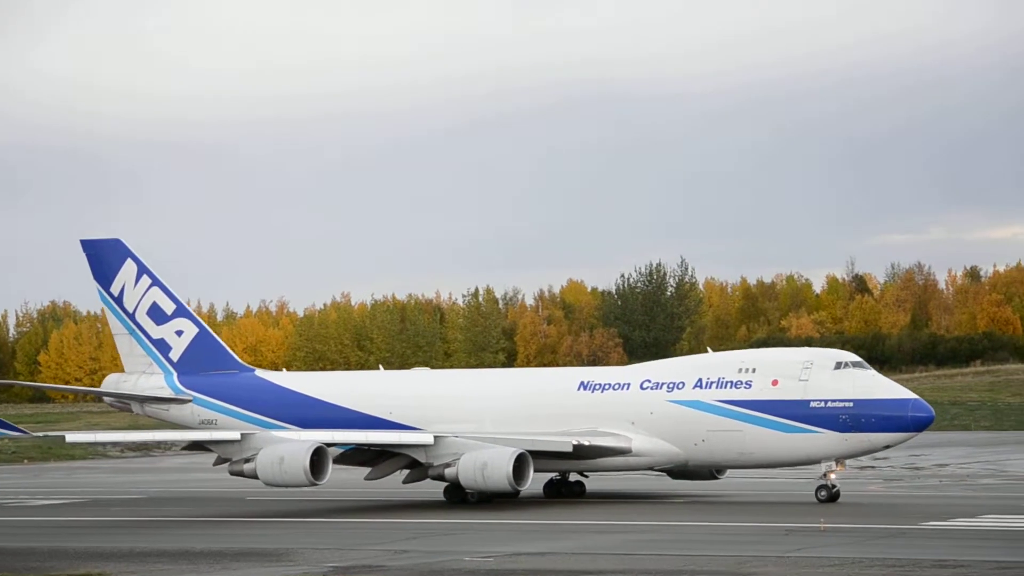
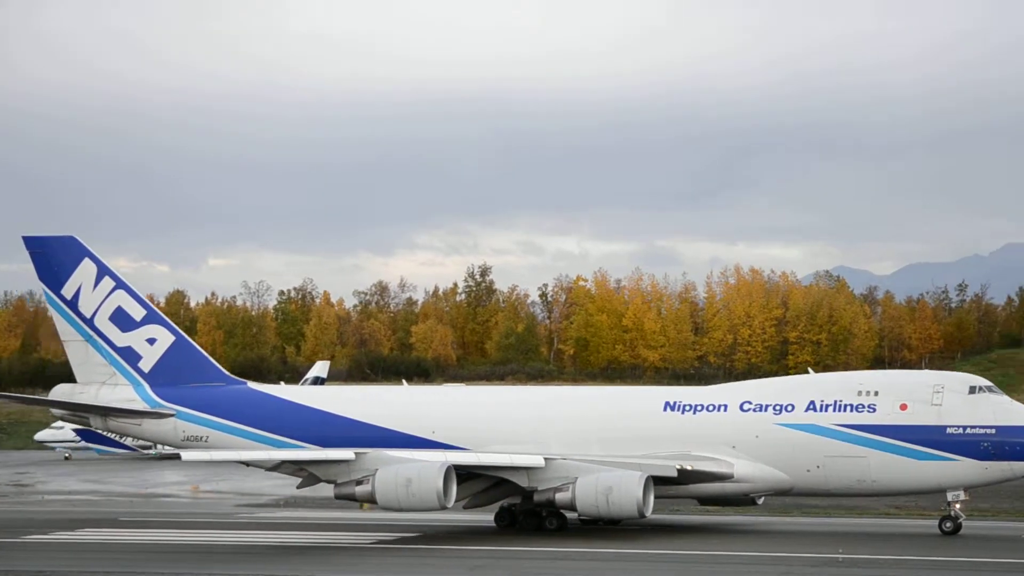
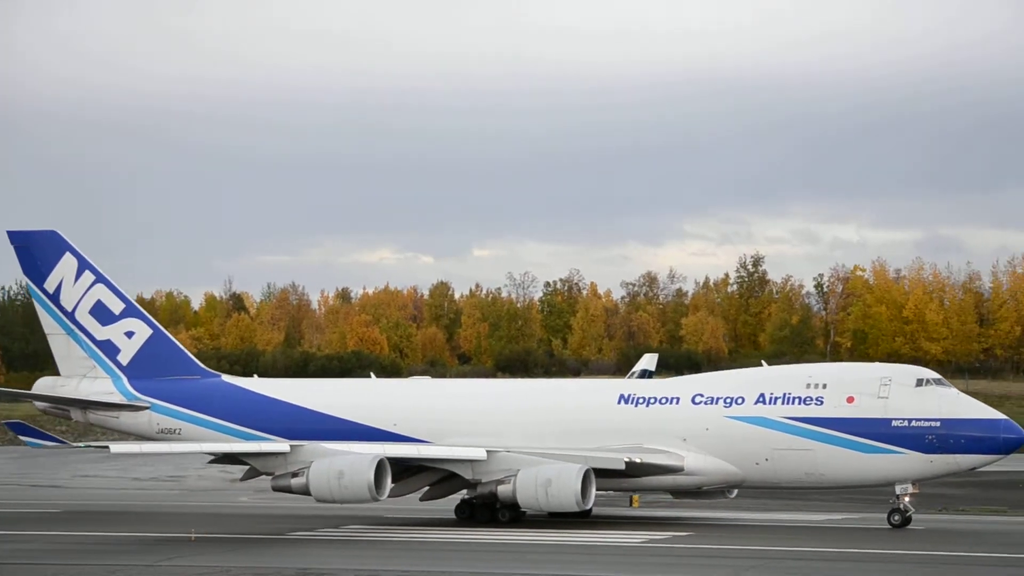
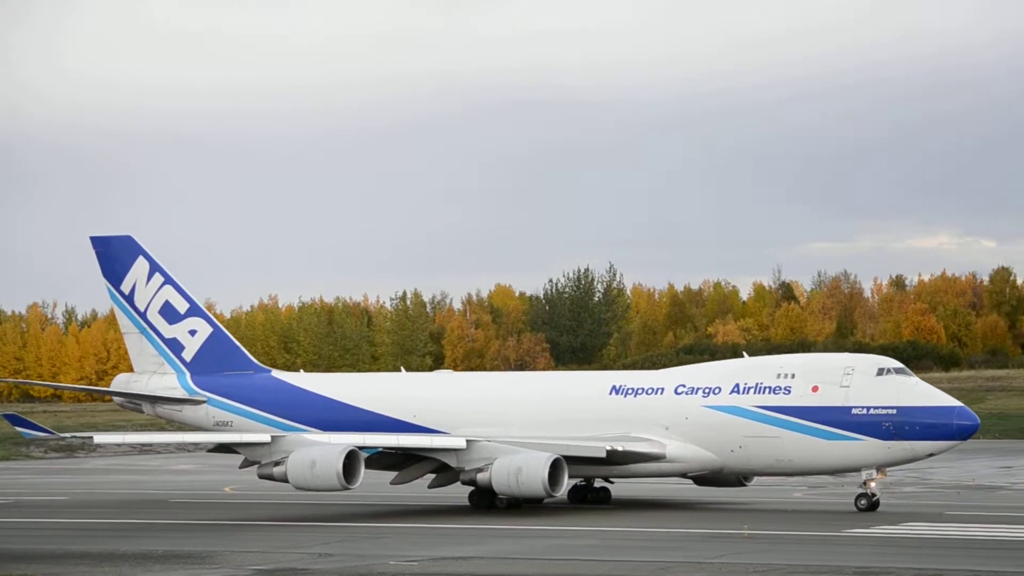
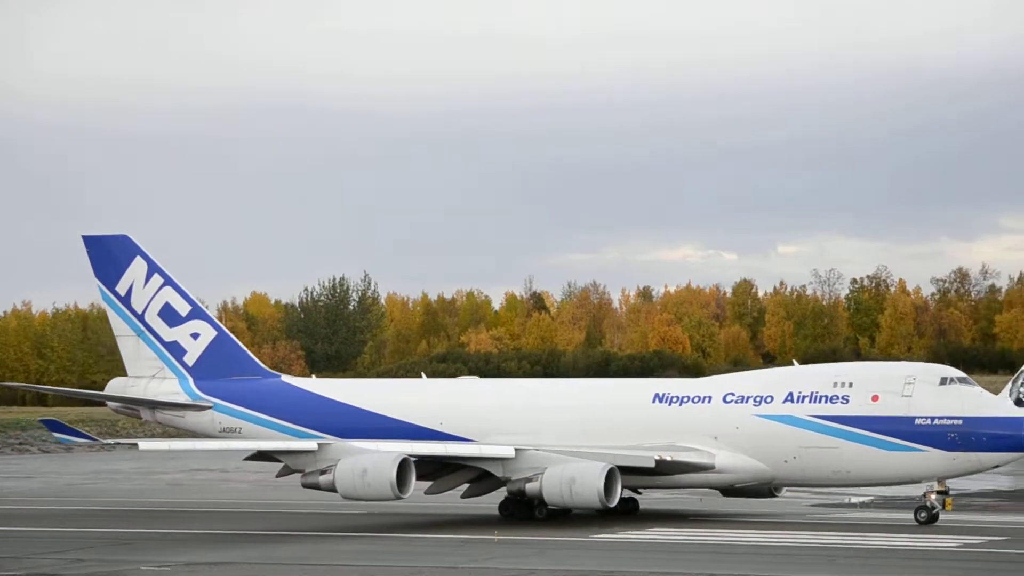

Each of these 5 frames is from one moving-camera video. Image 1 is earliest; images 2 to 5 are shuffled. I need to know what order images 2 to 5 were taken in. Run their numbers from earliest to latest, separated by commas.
4, 5, 3, 2
